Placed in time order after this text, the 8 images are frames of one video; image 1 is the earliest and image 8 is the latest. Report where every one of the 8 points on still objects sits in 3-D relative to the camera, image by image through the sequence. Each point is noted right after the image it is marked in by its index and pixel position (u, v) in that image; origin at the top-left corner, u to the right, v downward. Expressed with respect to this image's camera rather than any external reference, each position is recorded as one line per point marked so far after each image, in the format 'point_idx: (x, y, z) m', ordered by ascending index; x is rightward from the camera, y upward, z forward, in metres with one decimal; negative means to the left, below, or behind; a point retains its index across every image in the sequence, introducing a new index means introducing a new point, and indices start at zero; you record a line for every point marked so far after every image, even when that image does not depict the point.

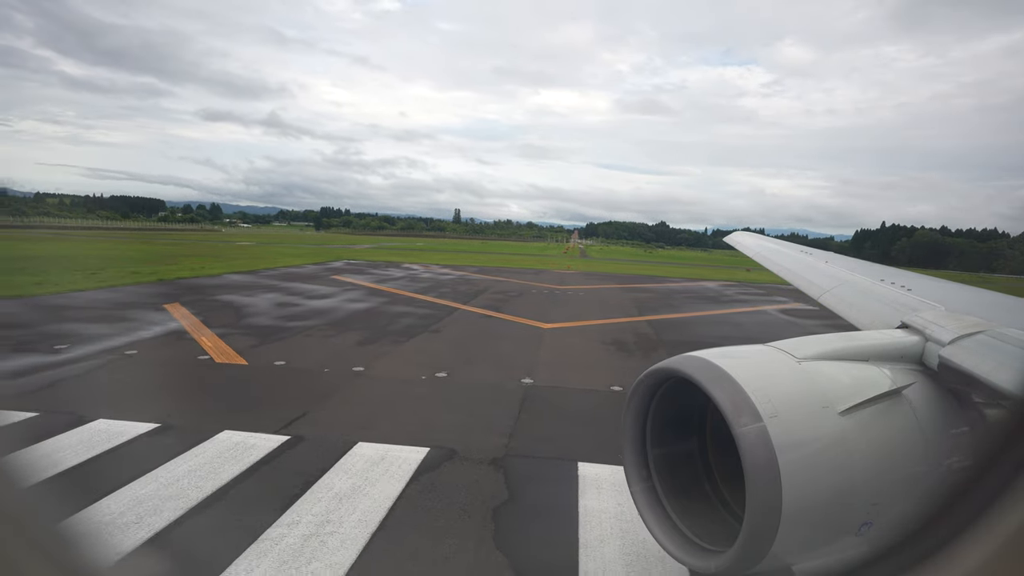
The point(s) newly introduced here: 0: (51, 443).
0: (-4.3, -1.5, +4.6) m
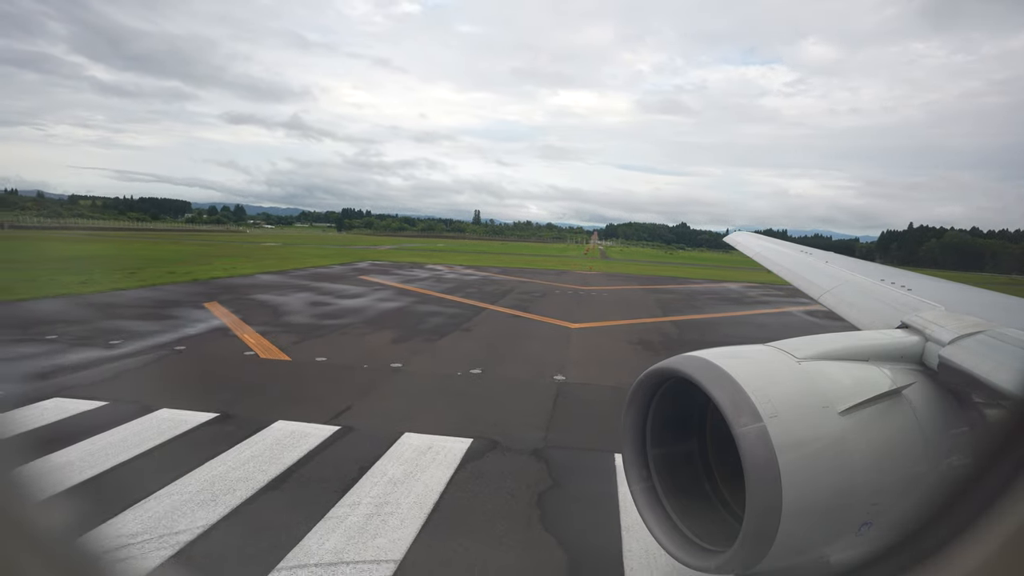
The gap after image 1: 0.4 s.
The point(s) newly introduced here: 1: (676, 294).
0: (-3.9, -1.4, +5.0) m
1: (+5.2, -0.2, +15.6) m
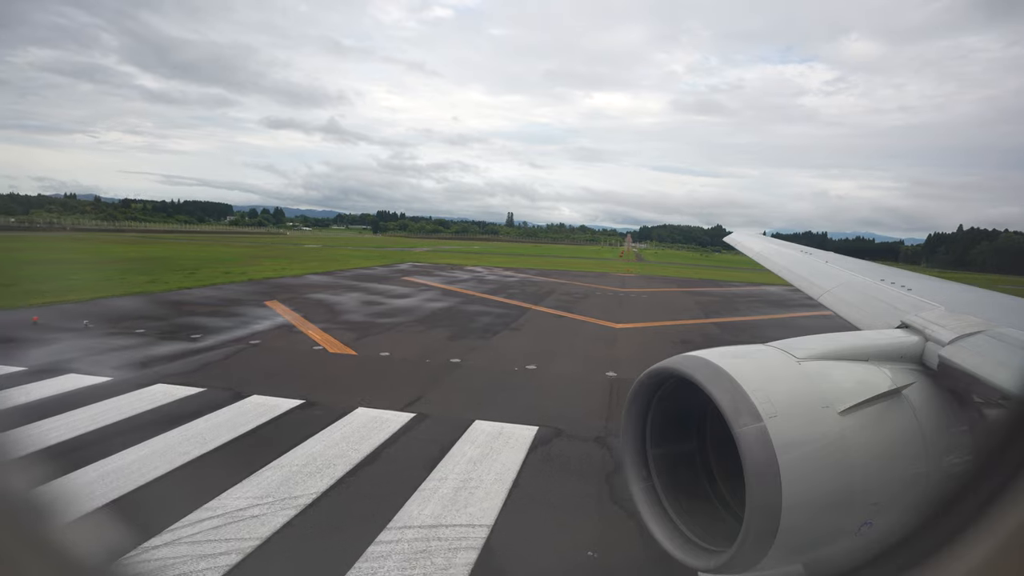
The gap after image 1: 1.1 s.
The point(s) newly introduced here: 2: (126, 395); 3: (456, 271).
0: (-3.2, -1.4, +5.6) m
1: (+6.4, -0.3, +15.7) m
2: (-5.1, -1.4, +6.2) m
3: (-2.2, +0.7, +19.6) m
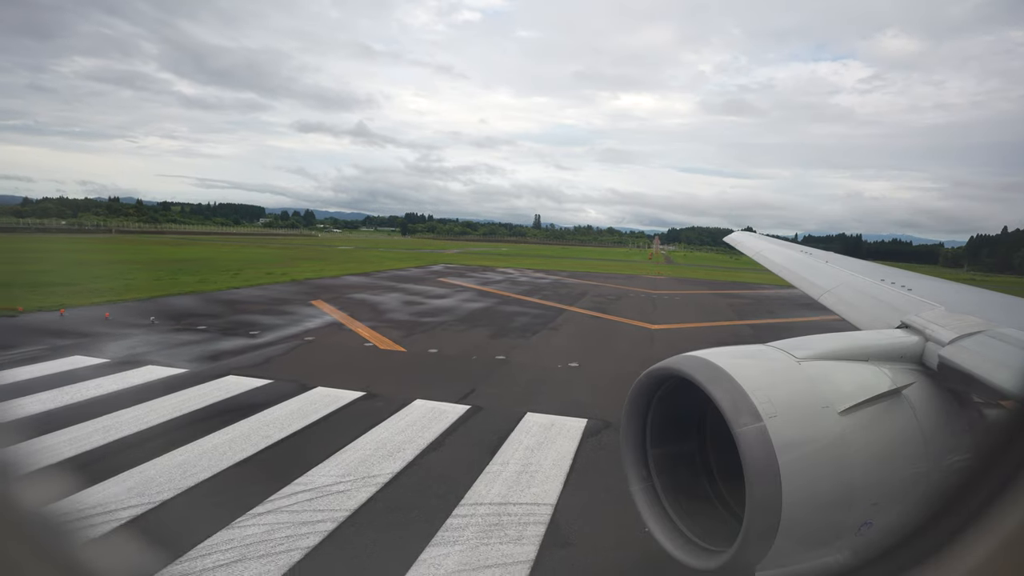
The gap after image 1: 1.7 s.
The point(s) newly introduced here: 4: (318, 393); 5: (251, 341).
0: (-2.7, -1.4, +6.1) m
1: (+7.5, -0.3, +15.7) m
2: (-4.5, -1.4, +6.8) m
3: (-0.9, +0.6, +20.1) m
4: (-2.5, -1.4, +6.4) m
5: (-4.9, -1.0, +9.2) m
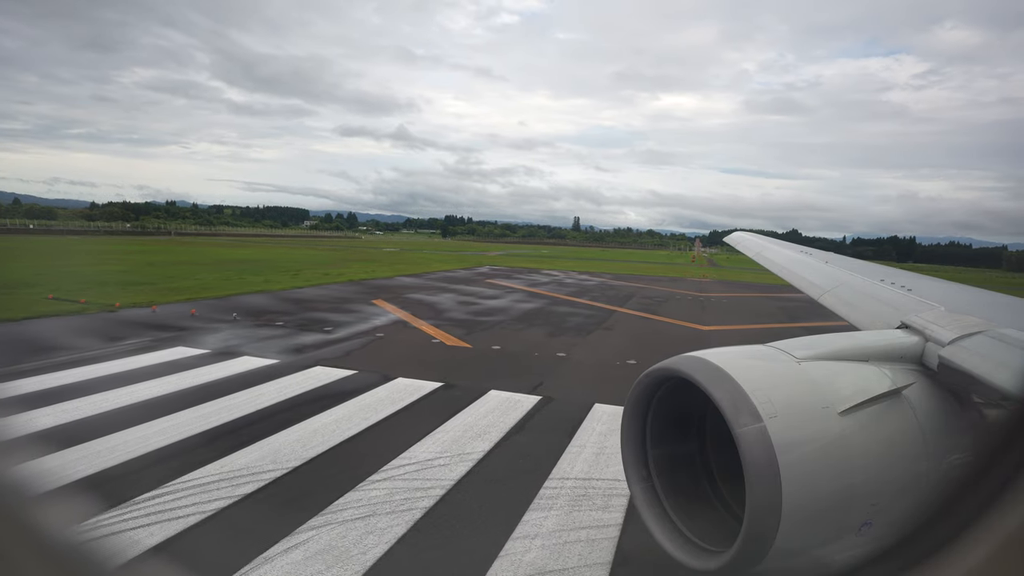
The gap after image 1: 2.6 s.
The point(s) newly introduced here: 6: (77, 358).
0: (-1.8, -1.4, +6.8) m
1: (+9.0, -0.4, +15.7) m
2: (-3.5, -1.4, +7.6) m
3: (+1.0, +0.6, +20.6) m
4: (-1.6, -1.4, +7.1) m
5: (-3.8, -1.0, +10.1) m
6: (-8.1, -1.3, +9.1) m
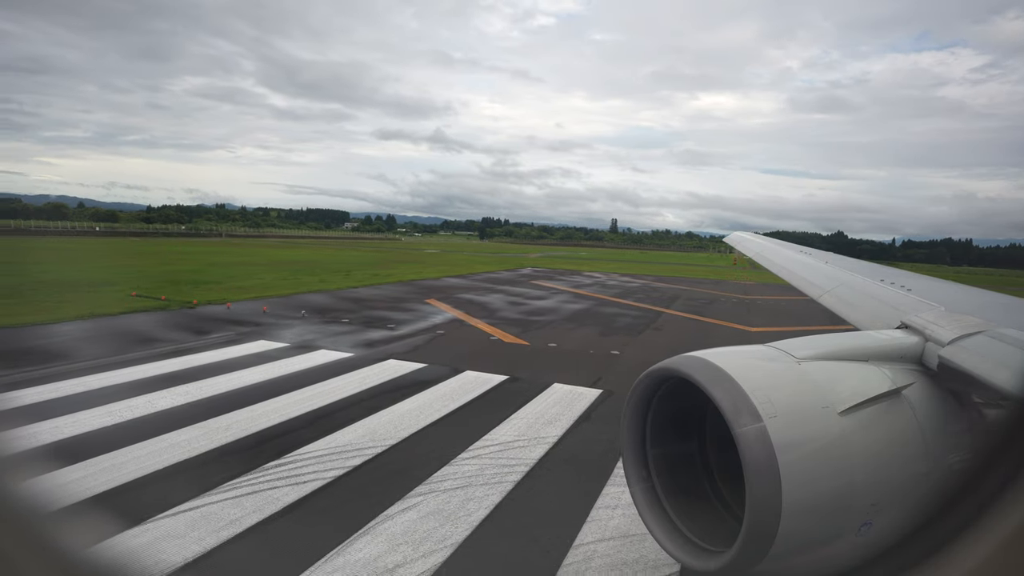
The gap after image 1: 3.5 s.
0: (-0.8, -1.4, +7.4) m
1: (+10.5, -0.5, +15.6) m
2: (-2.6, -1.4, +8.4) m
3: (+2.8, +0.5, +21.0) m
4: (-0.7, -1.4, +7.7) m
5: (-2.7, -1.0, +10.8) m
6: (-7.0, -1.3, +10.2) m
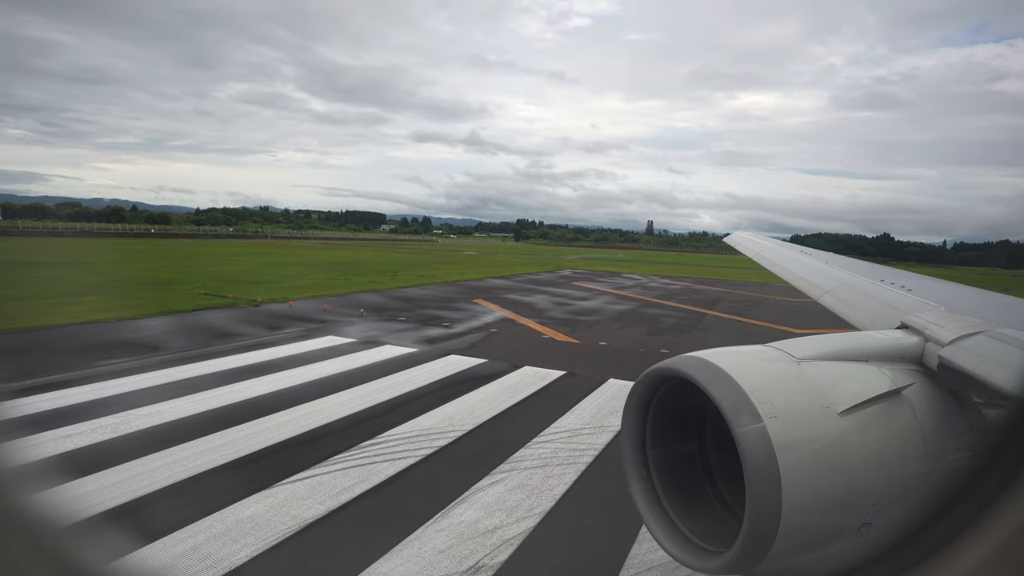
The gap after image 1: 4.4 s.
0: (+0.1, -1.4, +8.0) m
1: (+11.9, -0.7, +15.5) m
2: (-1.6, -1.4, +9.0) m
3: (+4.6, +0.5, +21.4) m
4: (+0.3, -1.4, +8.3) m
5: (-1.5, -1.0, +11.5) m
6: (-5.9, -1.2, +11.1) m
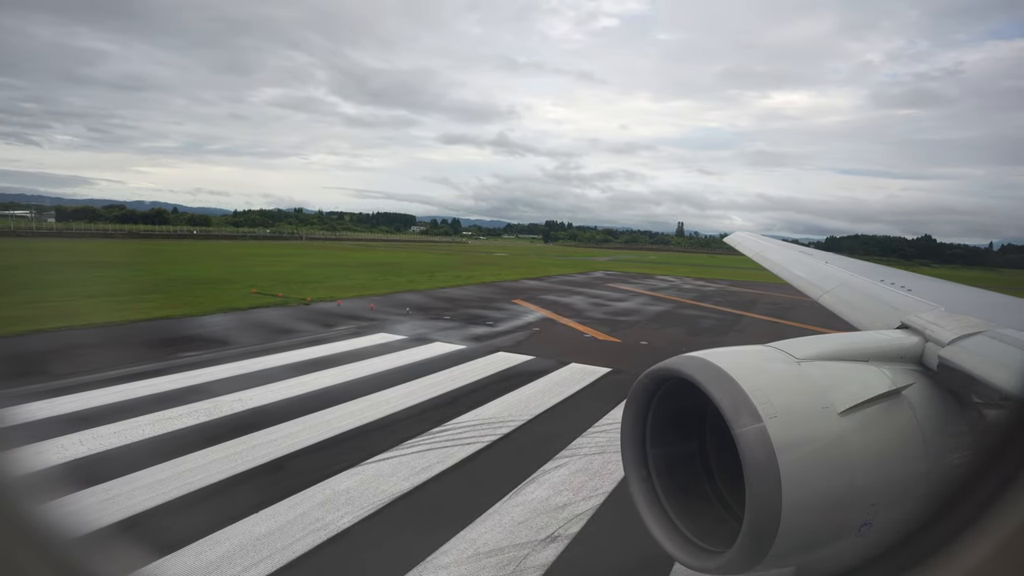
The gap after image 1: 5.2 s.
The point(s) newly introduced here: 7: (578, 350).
0: (+0.9, -1.5, +8.5) m
1: (+13.1, -0.8, +15.3) m
2: (-0.7, -1.4, +9.6) m
3: (+6.1, +0.4, +21.6) m
4: (+1.1, -1.4, +8.8) m
5: (-0.5, -1.0, +12.1) m
6: (-4.9, -1.2, +11.9) m
7: (+1.3, -1.2, +9.7) m
